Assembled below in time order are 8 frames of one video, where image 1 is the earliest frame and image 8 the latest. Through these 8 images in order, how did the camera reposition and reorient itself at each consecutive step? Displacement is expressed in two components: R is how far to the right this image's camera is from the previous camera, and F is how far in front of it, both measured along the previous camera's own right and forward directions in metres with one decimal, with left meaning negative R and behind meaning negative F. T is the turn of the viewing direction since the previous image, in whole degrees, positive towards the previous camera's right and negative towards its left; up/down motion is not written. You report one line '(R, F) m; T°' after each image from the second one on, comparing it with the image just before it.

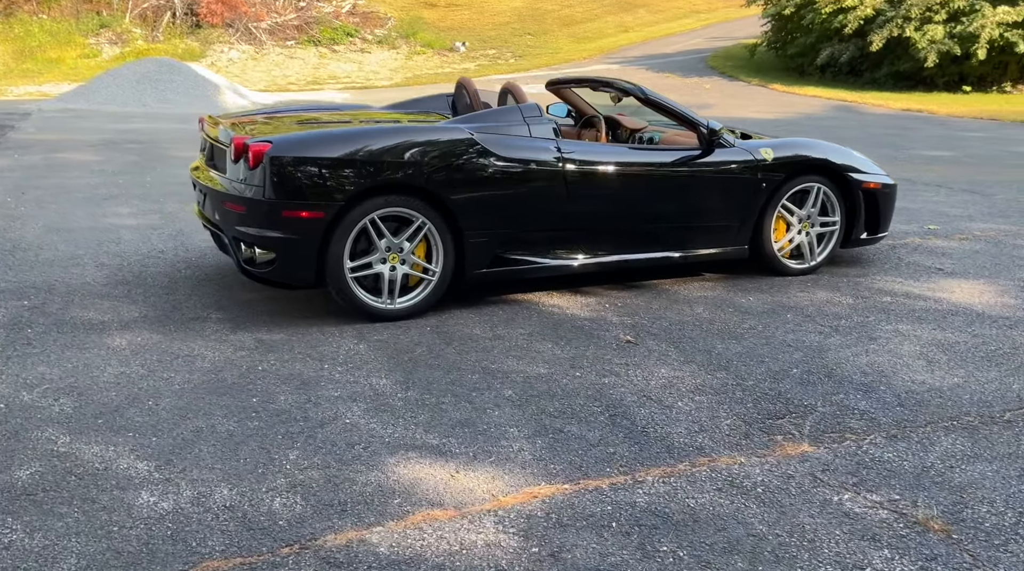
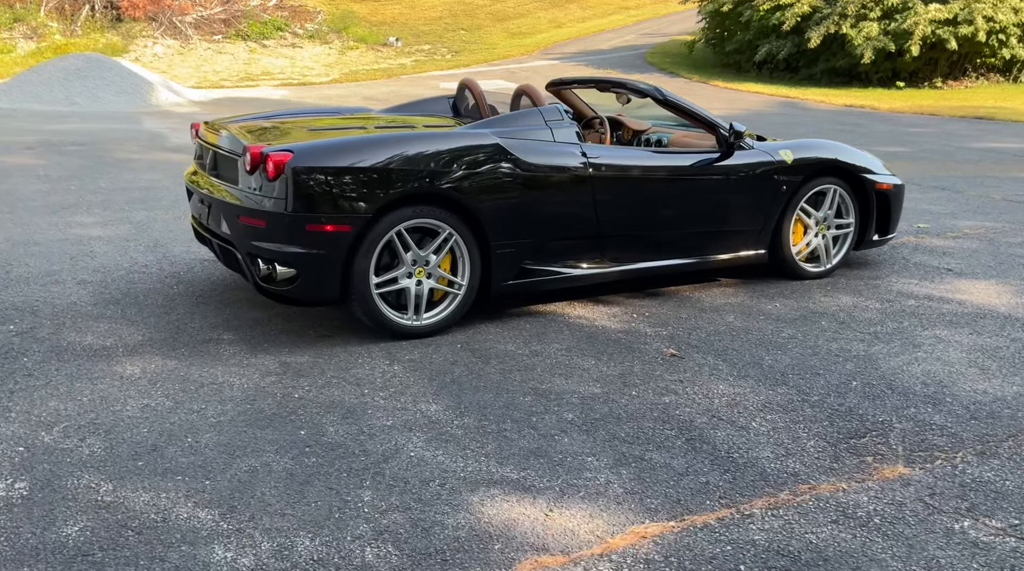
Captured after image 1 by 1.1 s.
(-0.5, +0.3) m; +4°
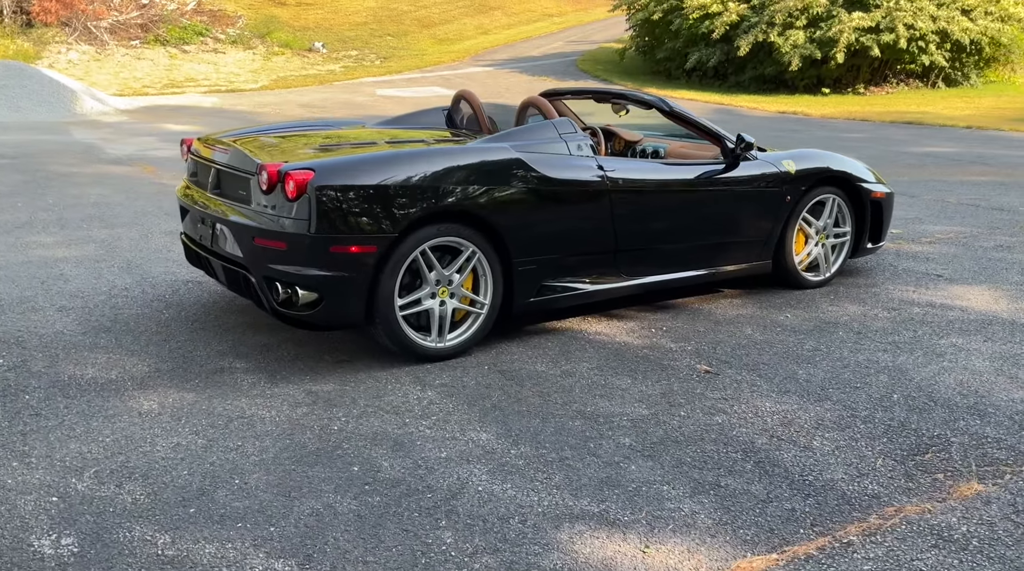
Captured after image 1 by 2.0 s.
(-0.5, +0.2) m; +5°
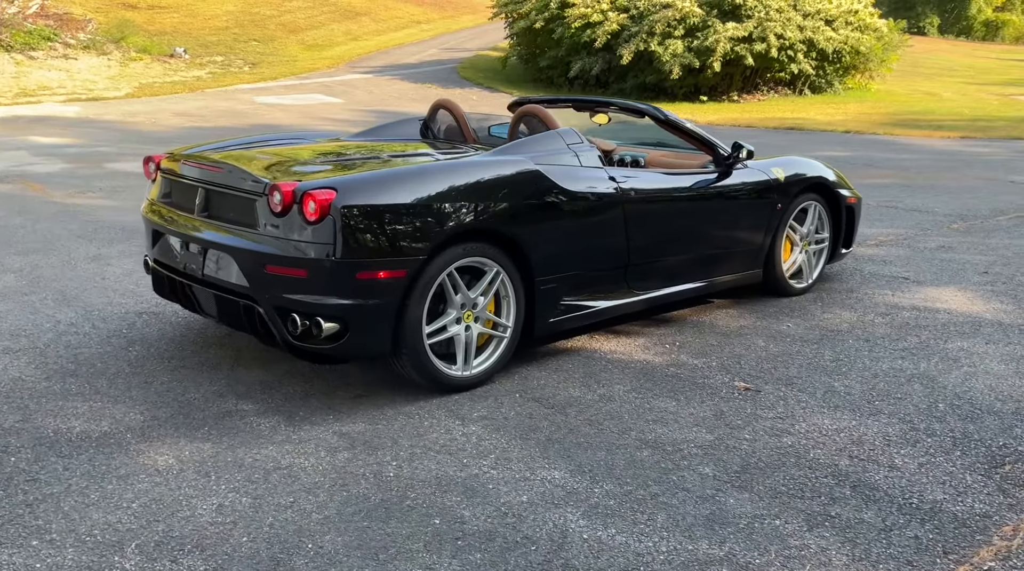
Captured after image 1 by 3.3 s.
(-0.7, +0.3) m; +8°
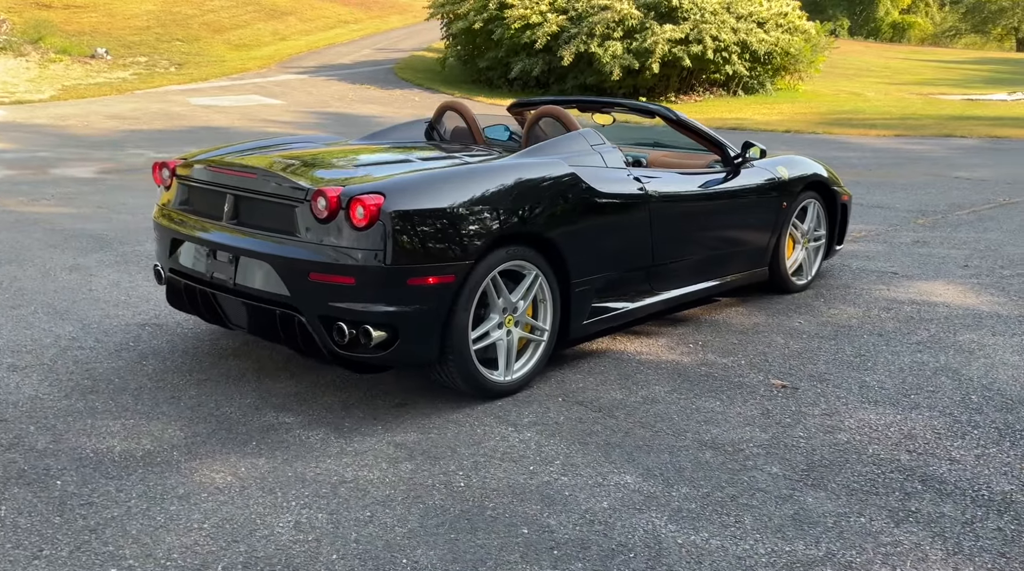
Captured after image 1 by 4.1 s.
(-0.5, +0.1) m; +4°
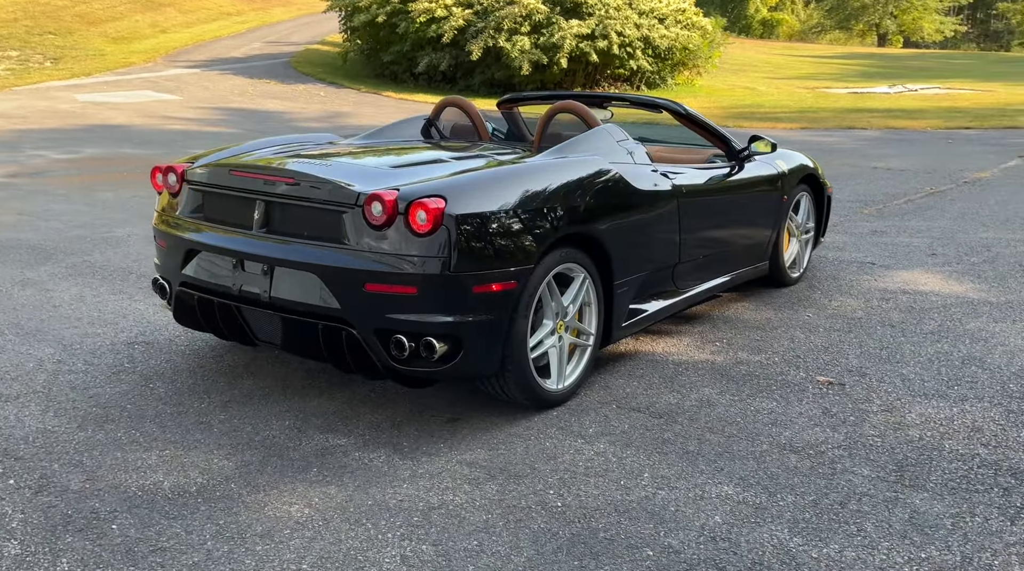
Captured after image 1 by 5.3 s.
(-0.7, +0.2) m; +7°
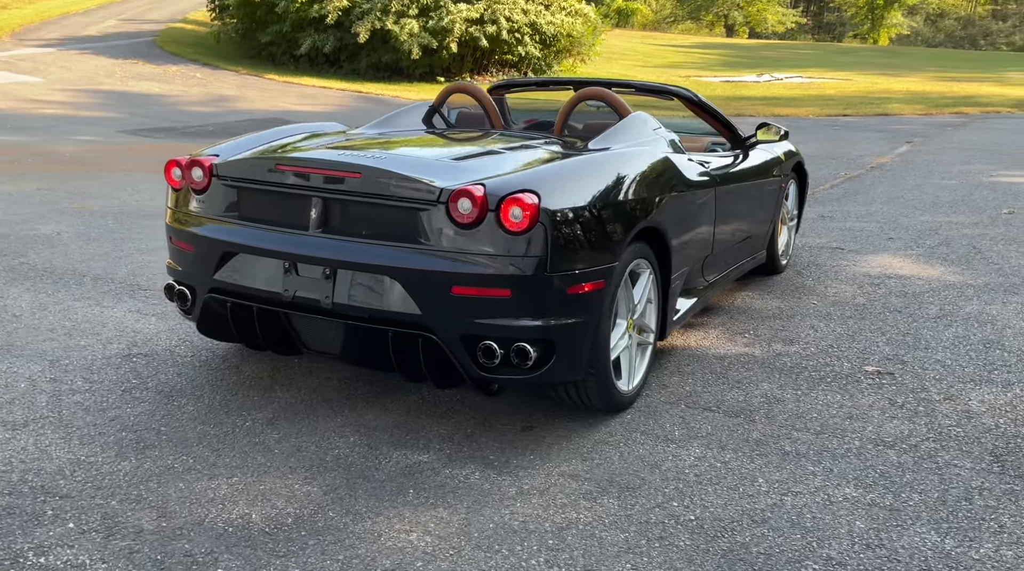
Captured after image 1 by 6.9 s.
(-0.8, +0.3) m; +8°
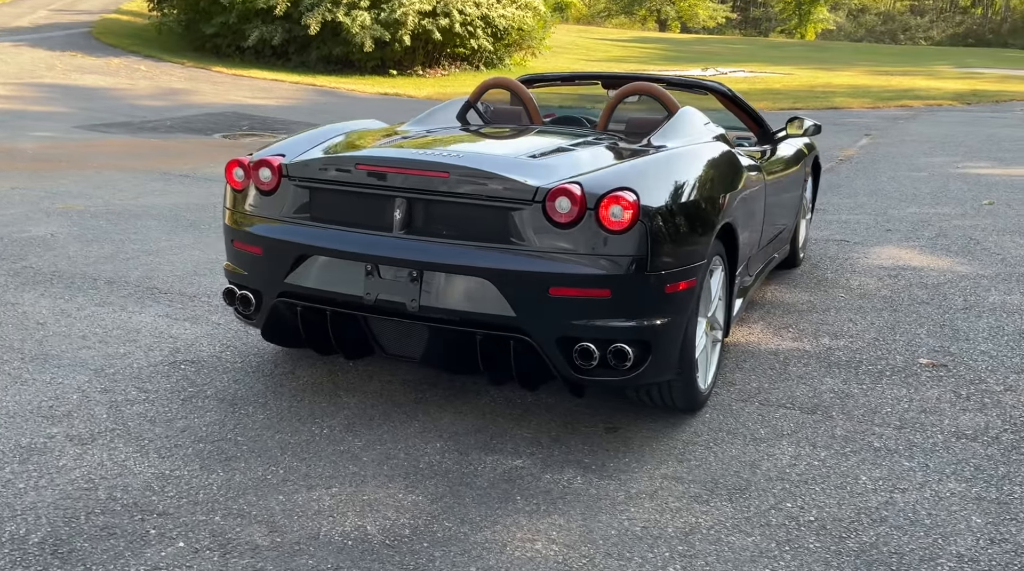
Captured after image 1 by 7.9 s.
(-0.6, +0.1) m; +4°
